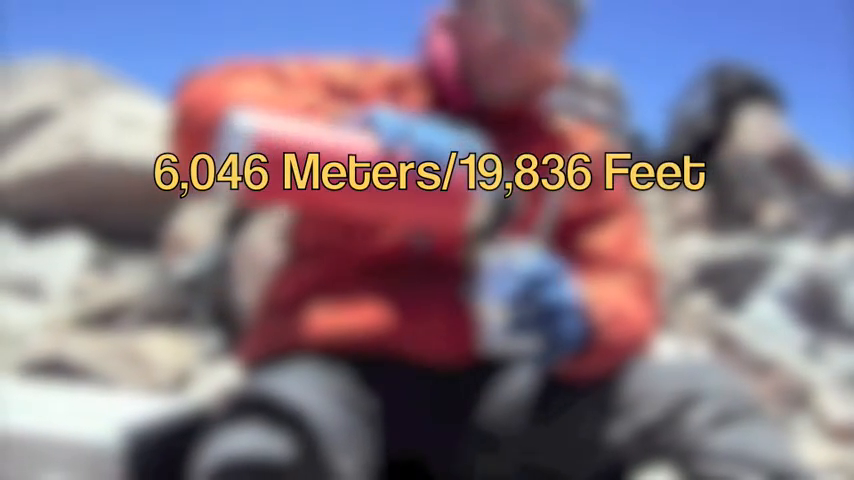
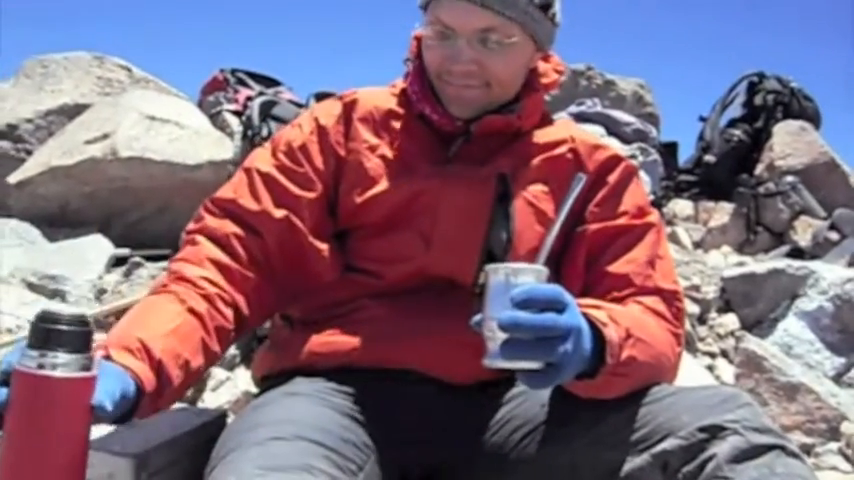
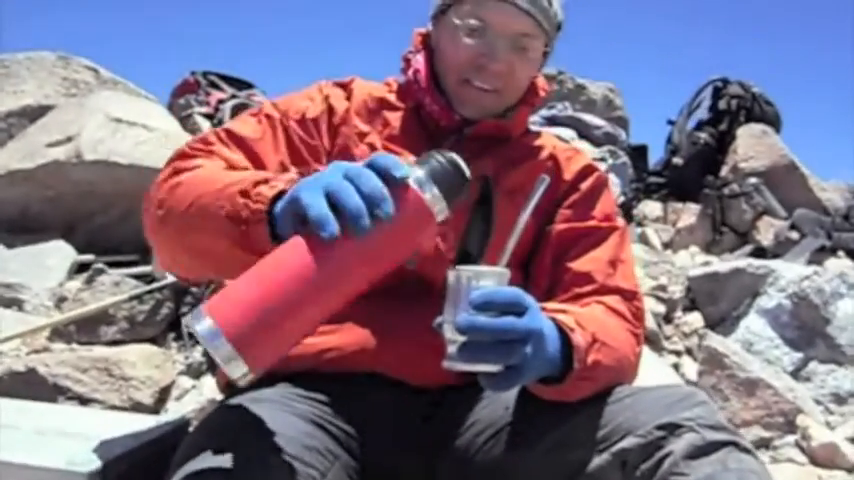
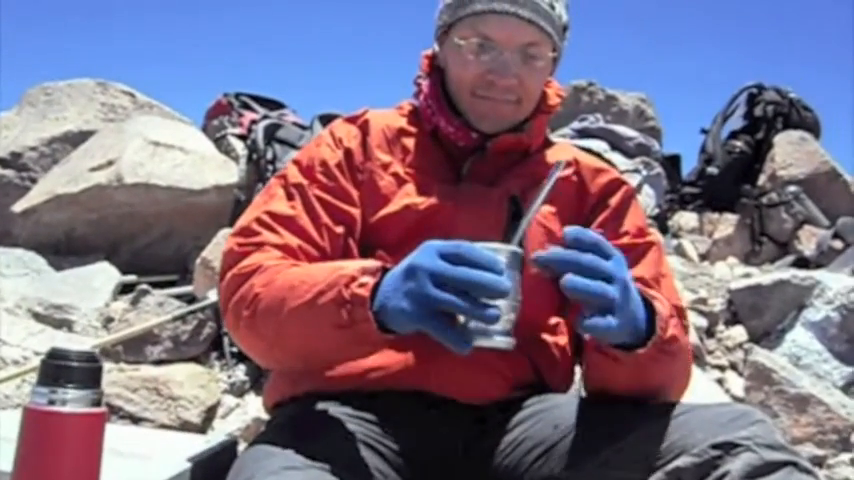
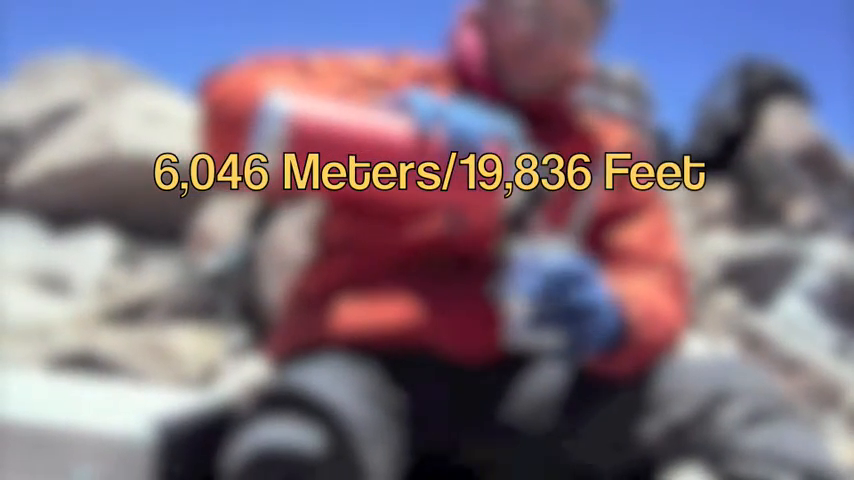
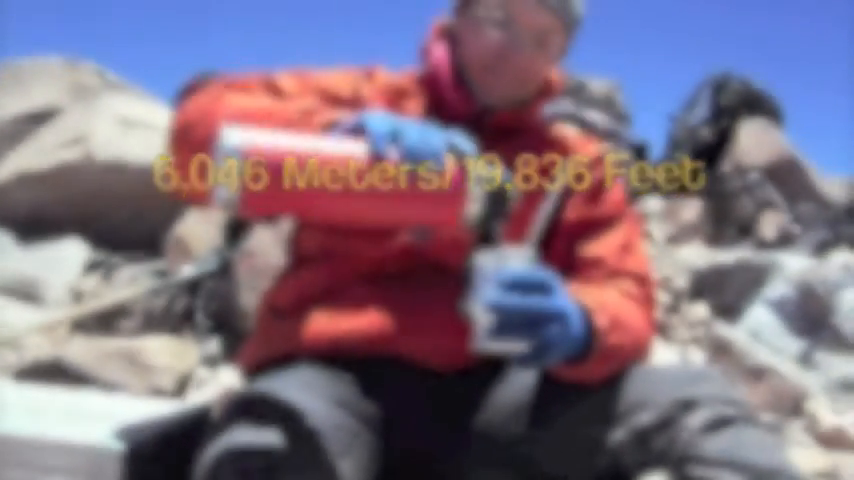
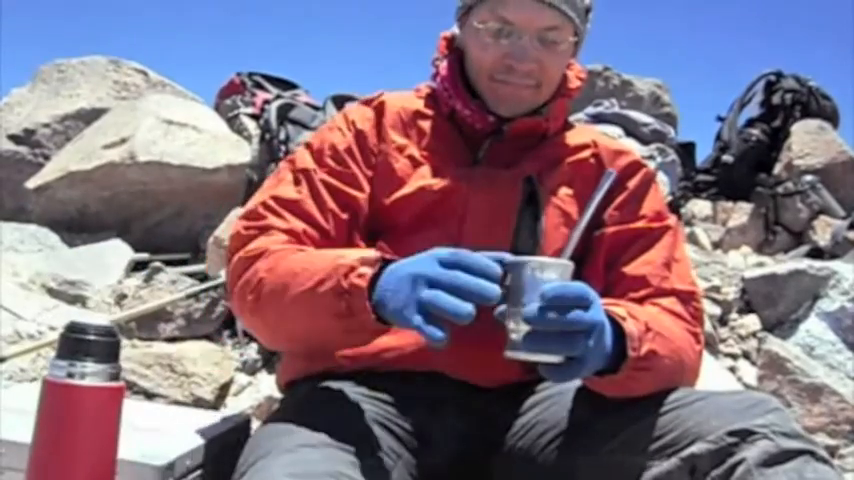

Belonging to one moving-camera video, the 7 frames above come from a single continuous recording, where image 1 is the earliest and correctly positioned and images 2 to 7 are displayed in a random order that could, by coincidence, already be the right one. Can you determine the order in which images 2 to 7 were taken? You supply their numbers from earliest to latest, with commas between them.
5, 6, 3, 2, 7, 4
